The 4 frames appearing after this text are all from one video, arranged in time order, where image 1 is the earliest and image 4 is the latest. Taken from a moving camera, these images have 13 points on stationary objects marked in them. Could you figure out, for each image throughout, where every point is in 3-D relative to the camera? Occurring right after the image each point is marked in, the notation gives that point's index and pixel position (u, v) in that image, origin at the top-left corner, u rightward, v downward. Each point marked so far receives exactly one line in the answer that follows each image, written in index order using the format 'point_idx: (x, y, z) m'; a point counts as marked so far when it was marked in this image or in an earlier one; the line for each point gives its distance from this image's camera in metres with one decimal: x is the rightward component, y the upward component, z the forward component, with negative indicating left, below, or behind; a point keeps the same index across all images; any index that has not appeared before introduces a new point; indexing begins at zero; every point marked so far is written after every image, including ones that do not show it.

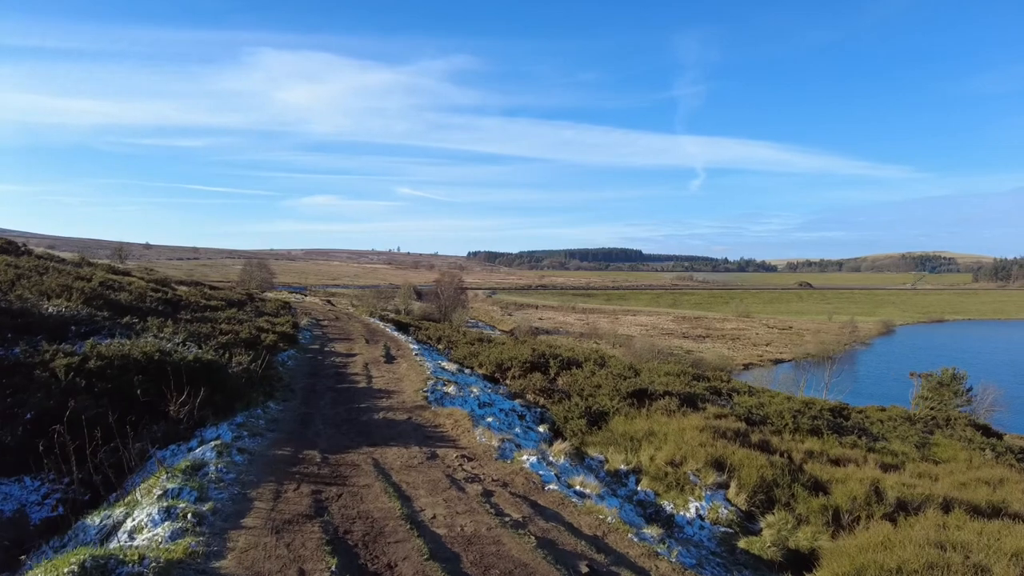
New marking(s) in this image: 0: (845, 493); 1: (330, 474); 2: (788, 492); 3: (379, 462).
0: (+6.9, -4.2, +11.0) m
1: (-3.2, -3.2, +9.2) m
2: (+5.9, -4.4, +11.3) m
3: (-2.5, -3.3, +10.1) m
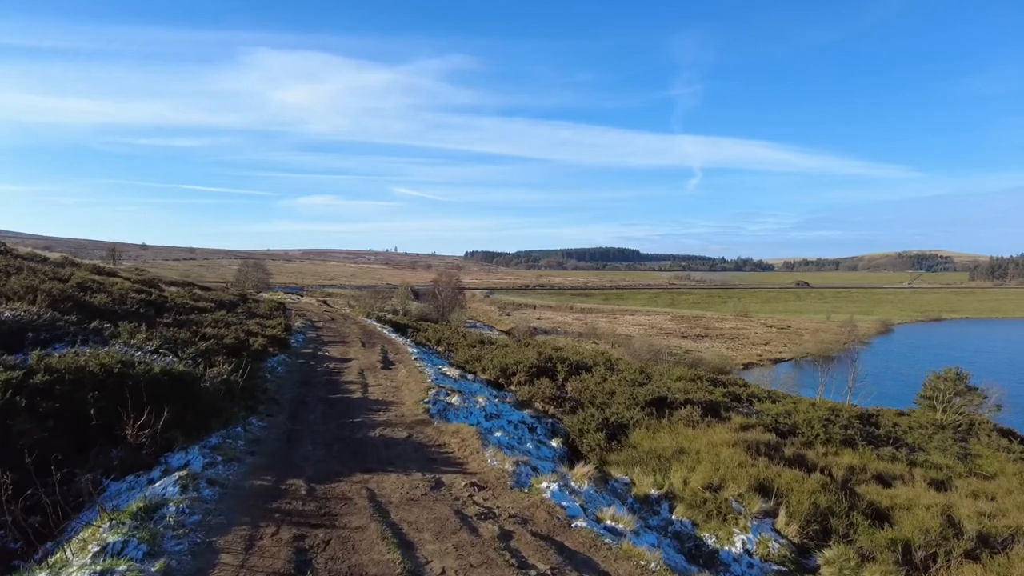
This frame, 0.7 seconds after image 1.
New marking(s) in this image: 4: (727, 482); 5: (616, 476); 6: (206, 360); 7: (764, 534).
0: (+7.2, -4.2, +9.5) m
1: (-2.8, -3.3, +7.7) m
2: (+6.2, -4.3, +9.9) m
3: (-2.2, -3.3, +8.5) m
4: (+4.4, -4.0, +10.9) m
5: (+2.3, -4.2, +11.8) m
6: (-7.6, -1.8, +13.2) m
7: (+4.6, -4.4, +9.6) m
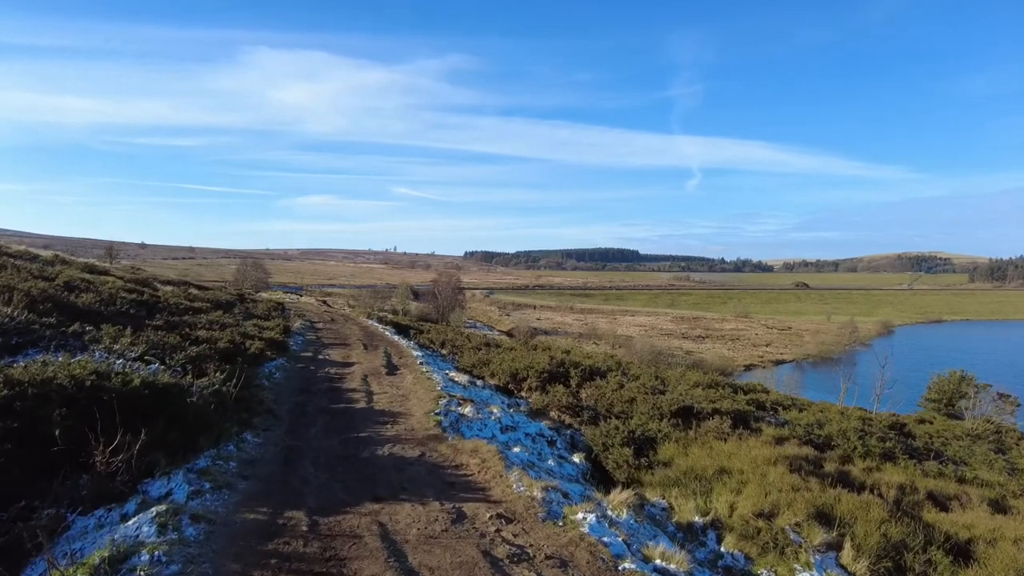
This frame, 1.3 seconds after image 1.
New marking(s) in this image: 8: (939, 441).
0: (+7.7, -4.3, +8.3) m
1: (-2.3, -3.3, +6.5) m
2: (+6.7, -4.4, +8.6) m
3: (-1.7, -3.3, +7.3) m
4: (+4.9, -4.0, +9.7) m
5: (+2.8, -4.2, +10.6) m
6: (-7.1, -1.8, +12.0) m
7: (+5.0, -4.5, +8.4) m
8: (+15.8, -5.7, +19.5) m
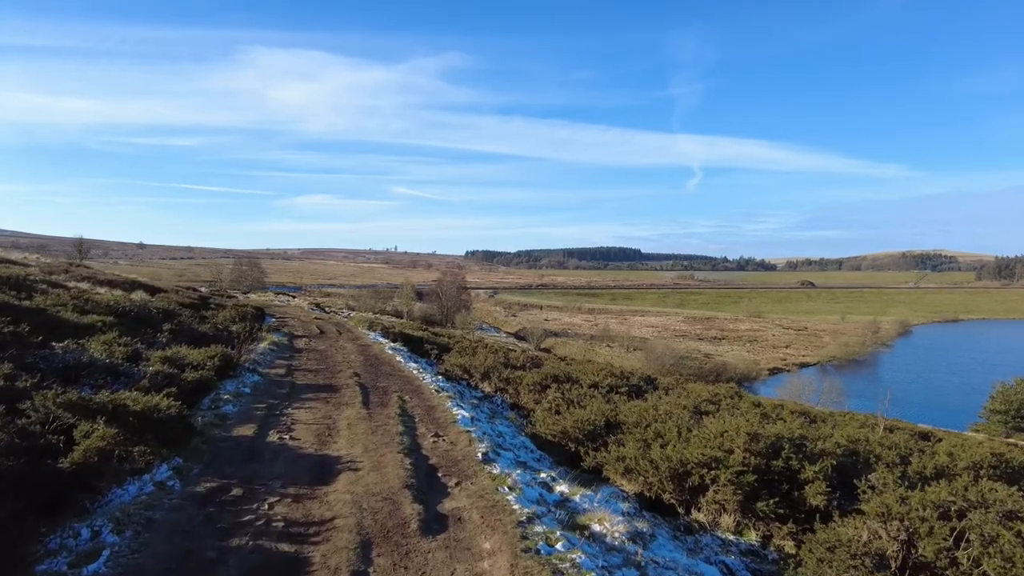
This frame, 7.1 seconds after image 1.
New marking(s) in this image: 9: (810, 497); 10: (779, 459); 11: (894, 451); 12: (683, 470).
0: (+11.1, -4.4, -4.0) m
1: (+1.1, -3.4, -5.8) m
2: (+10.1, -4.5, -3.7) m
3: (+1.7, -3.5, -5.0) m
4: (+8.3, -4.1, -2.6) m
5: (+6.2, -4.3, -1.8) m
6: (-3.7, -1.9, -0.4) m
7: (+8.4, -4.6, -4.0) m
8: (+19.2, -5.7, +7.1) m
9: (+5.9, -3.9, +10.3) m
10: (+5.7, -3.7, +11.0) m
11: (+10.7, -4.4, +14.6) m
12: (+3.6, -3.7, +10.8) m
